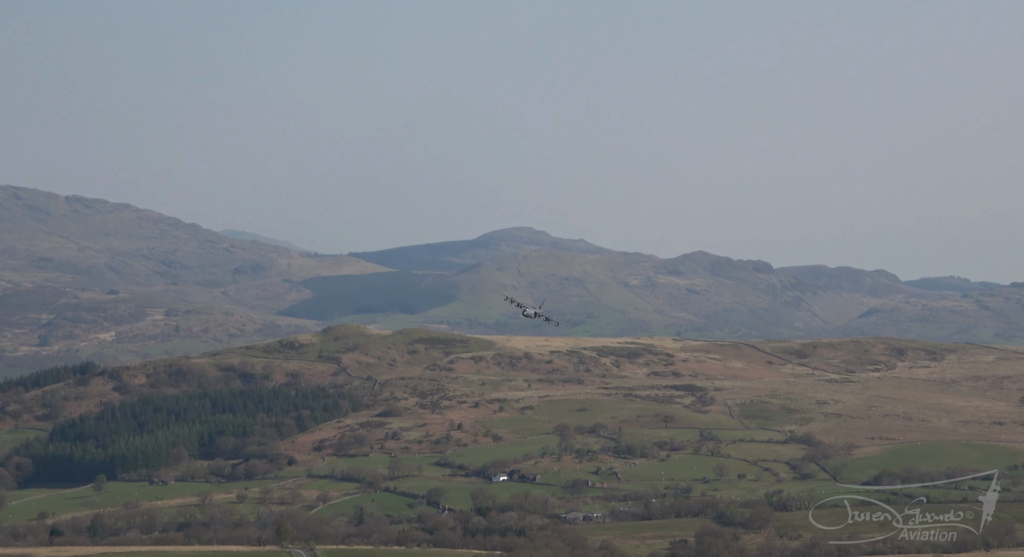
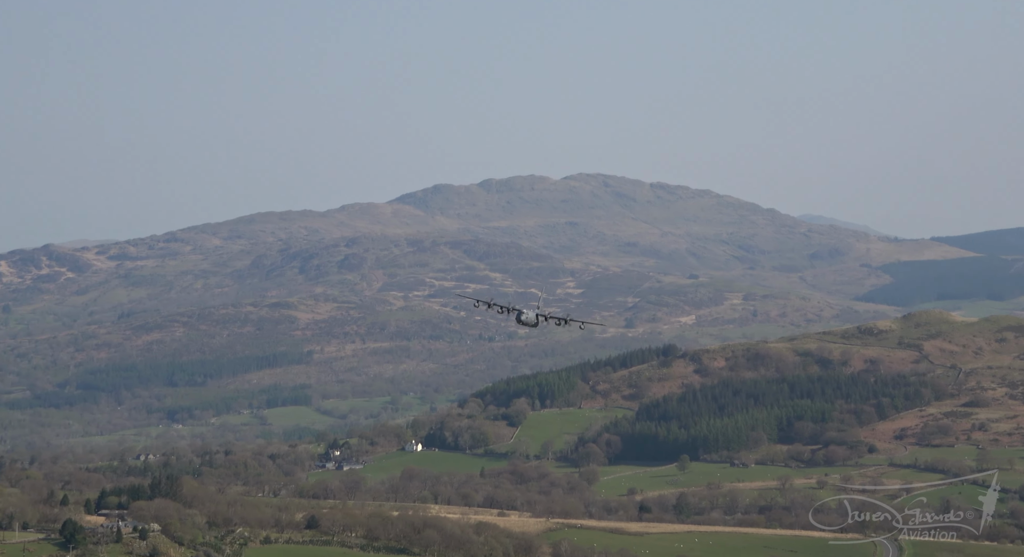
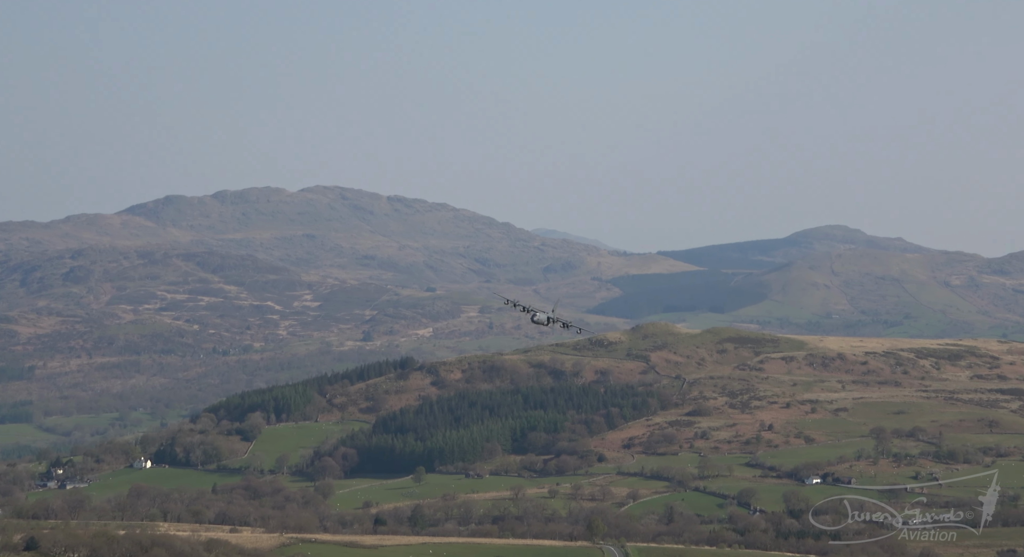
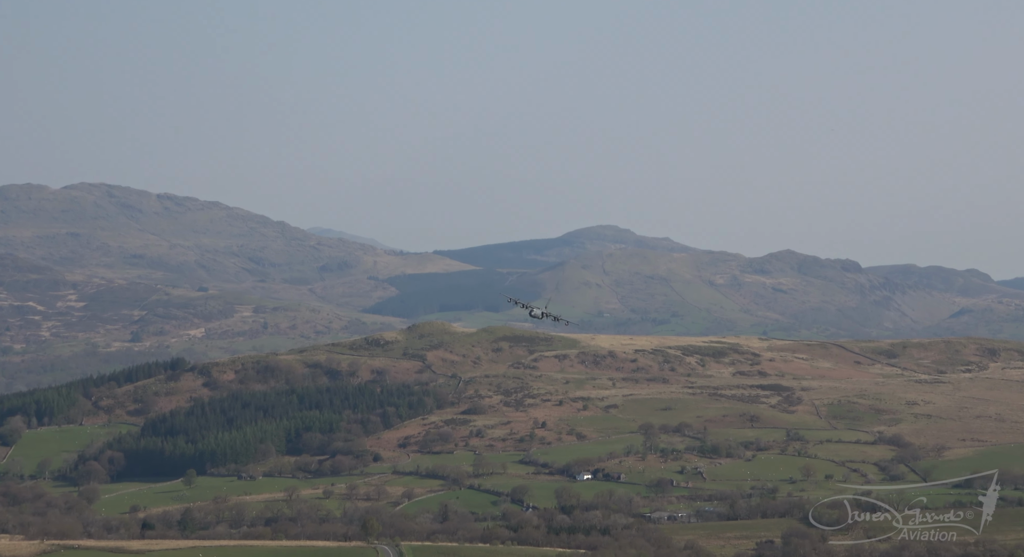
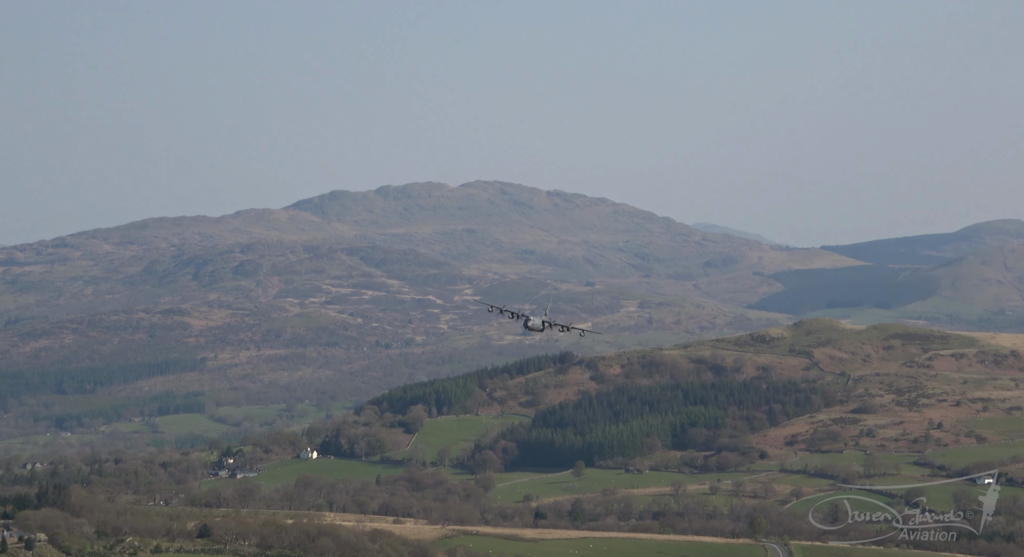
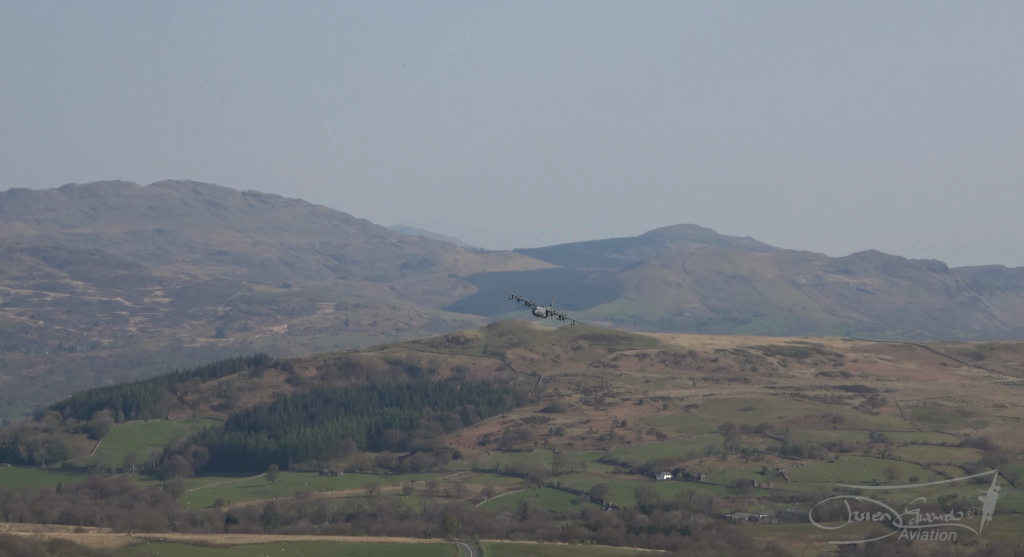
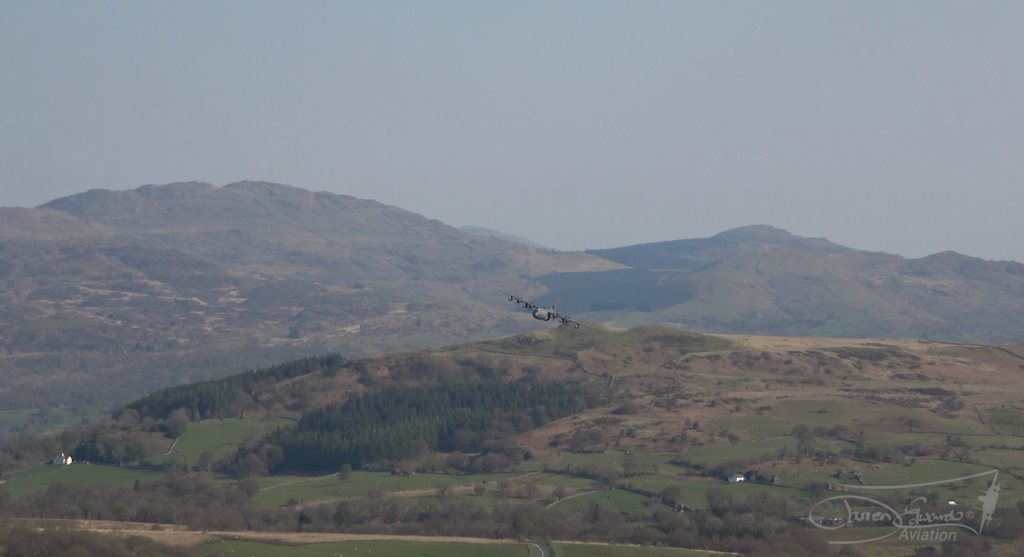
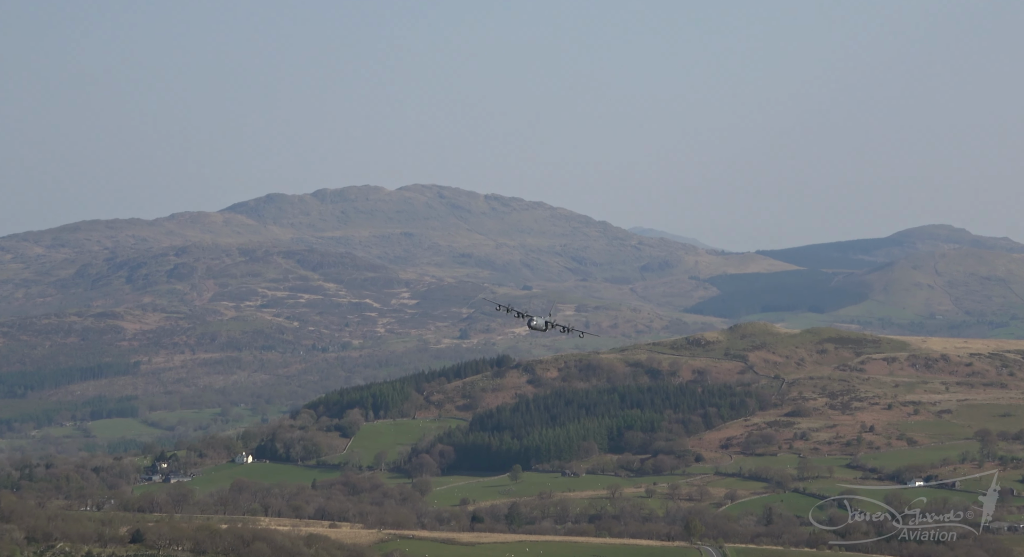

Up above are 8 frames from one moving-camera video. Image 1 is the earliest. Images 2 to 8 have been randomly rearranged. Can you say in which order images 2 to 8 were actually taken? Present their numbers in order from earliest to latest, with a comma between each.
4, 6, 7, 3, 8, 5, 2
